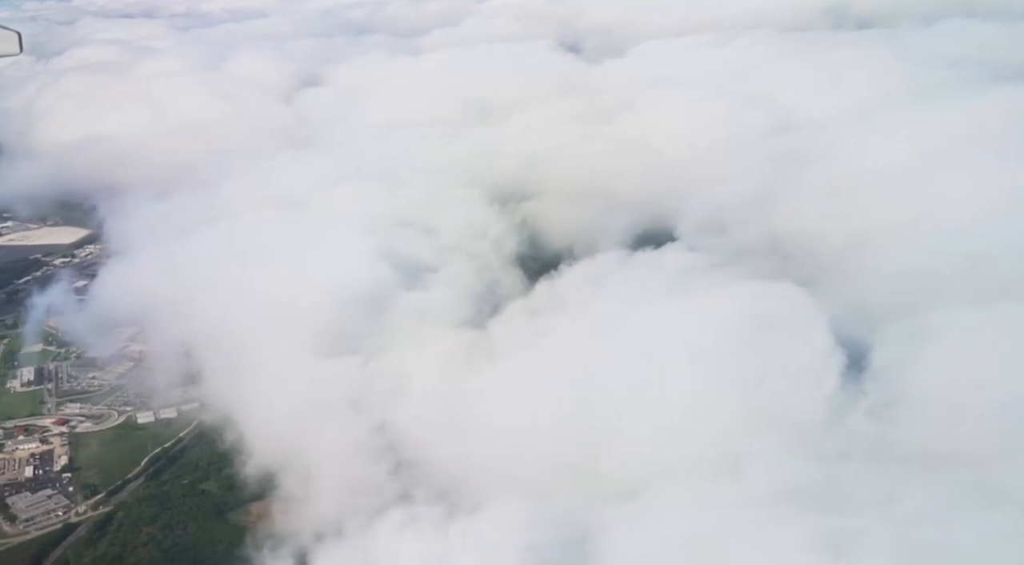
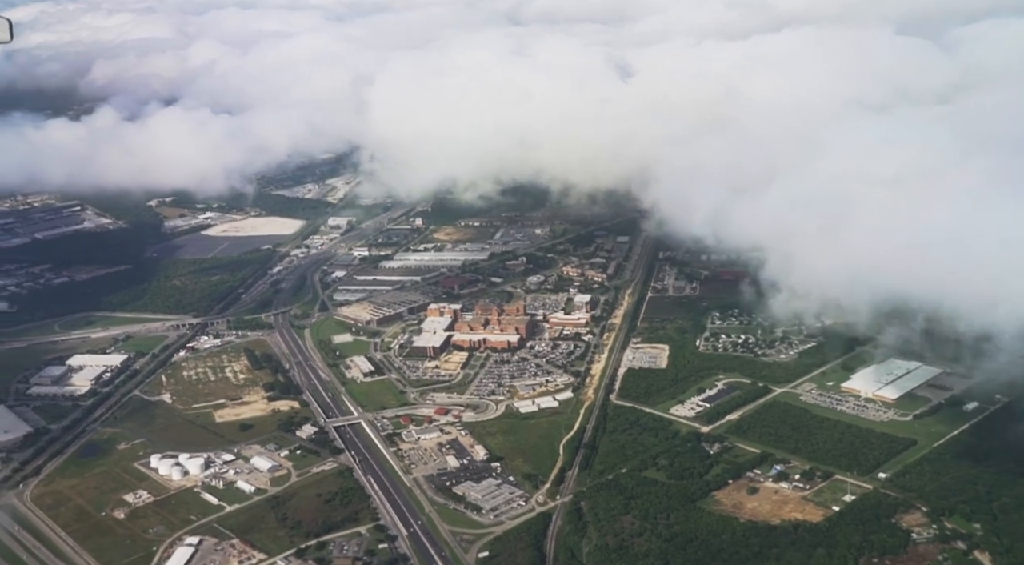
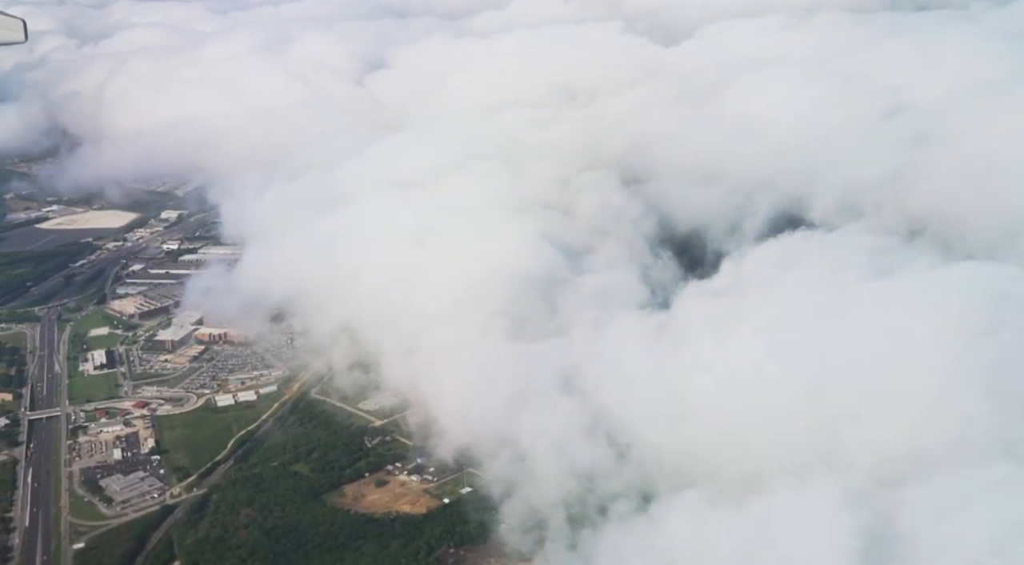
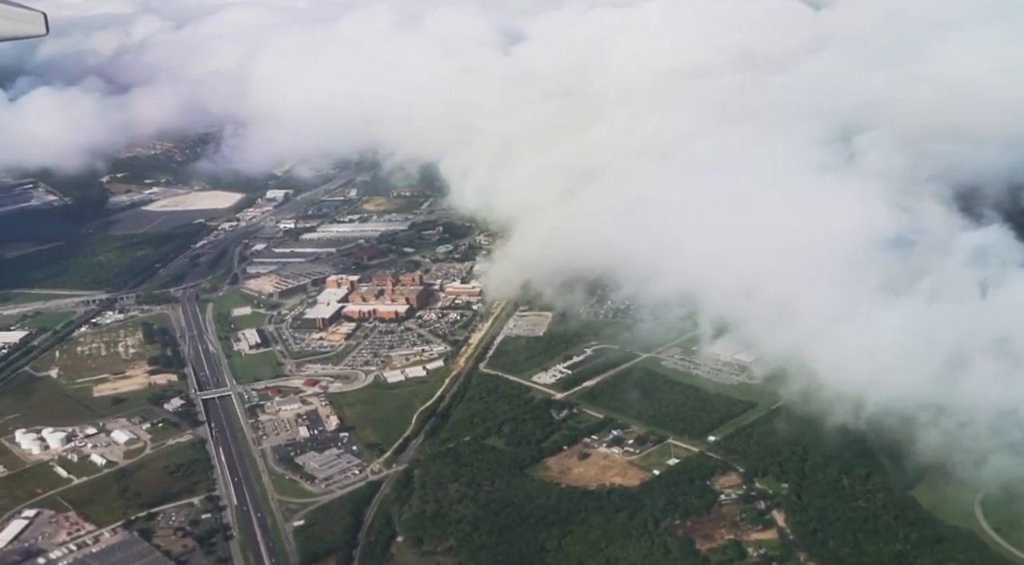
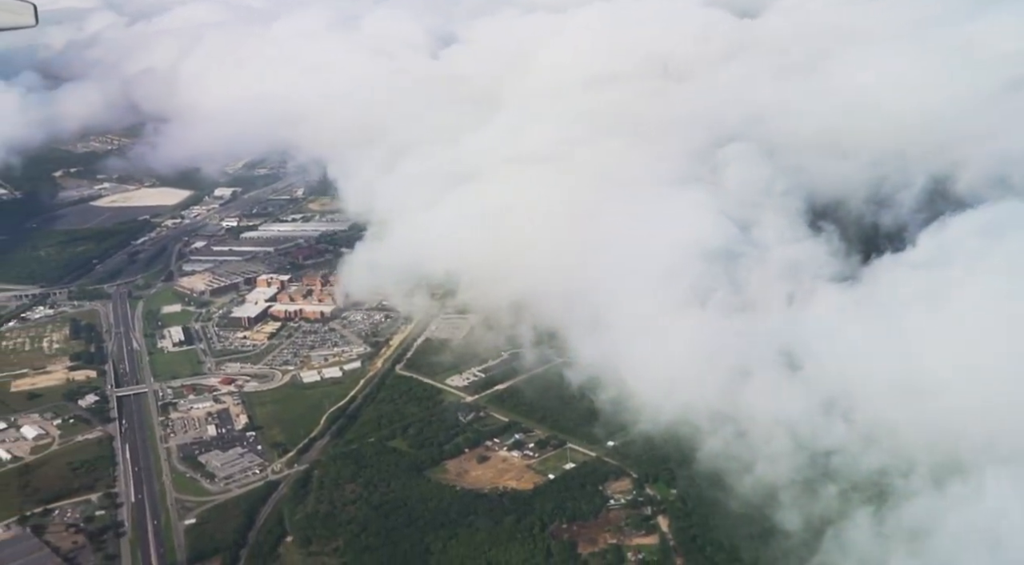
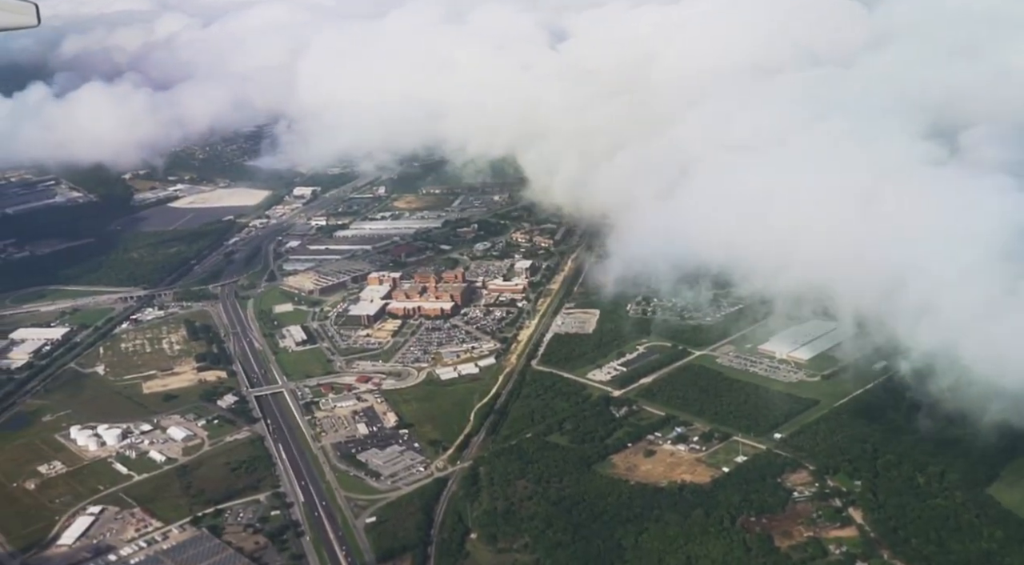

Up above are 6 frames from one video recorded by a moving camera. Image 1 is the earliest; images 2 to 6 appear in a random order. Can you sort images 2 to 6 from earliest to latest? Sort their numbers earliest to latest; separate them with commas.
3, 5, 4, 6, 2
